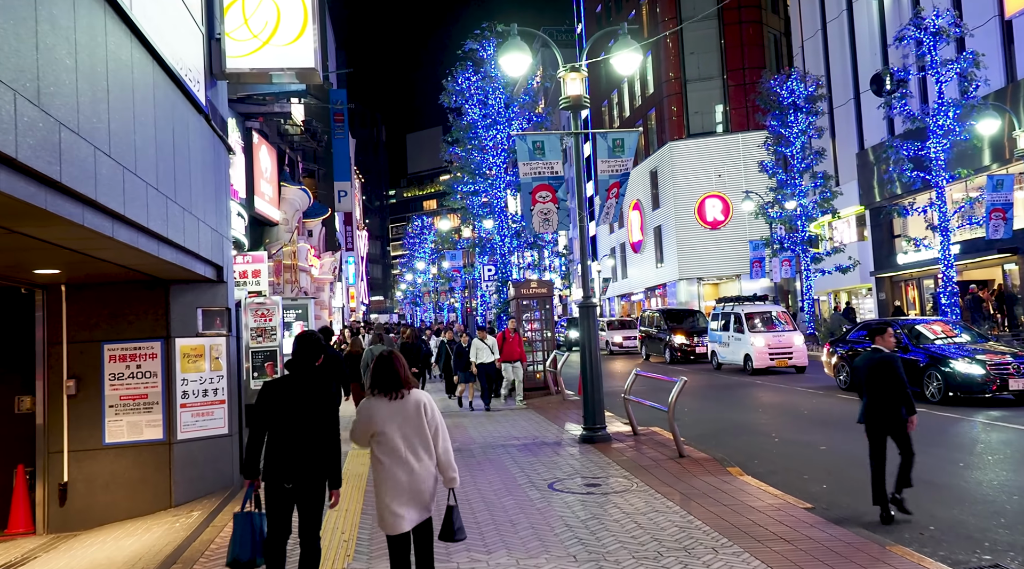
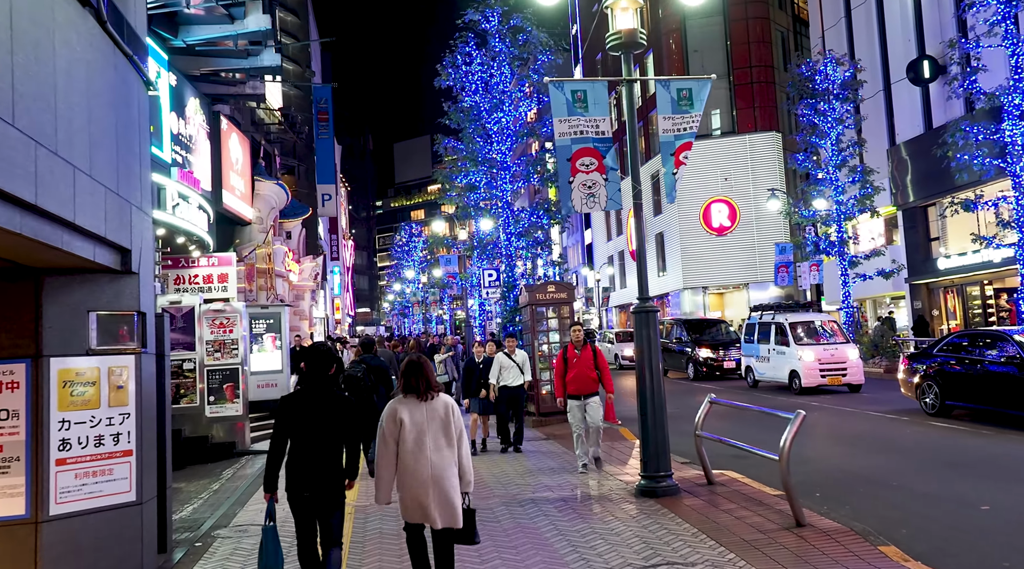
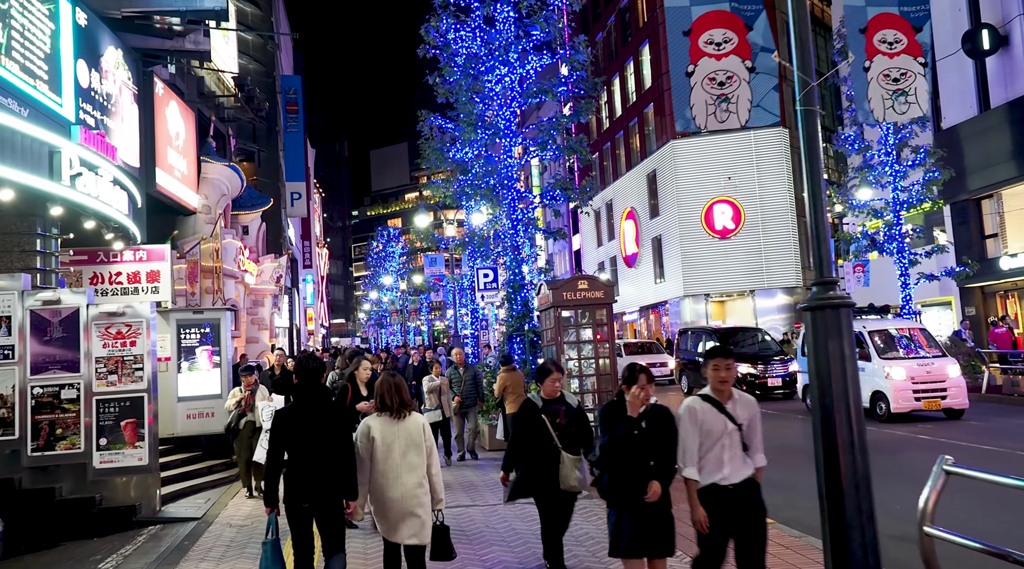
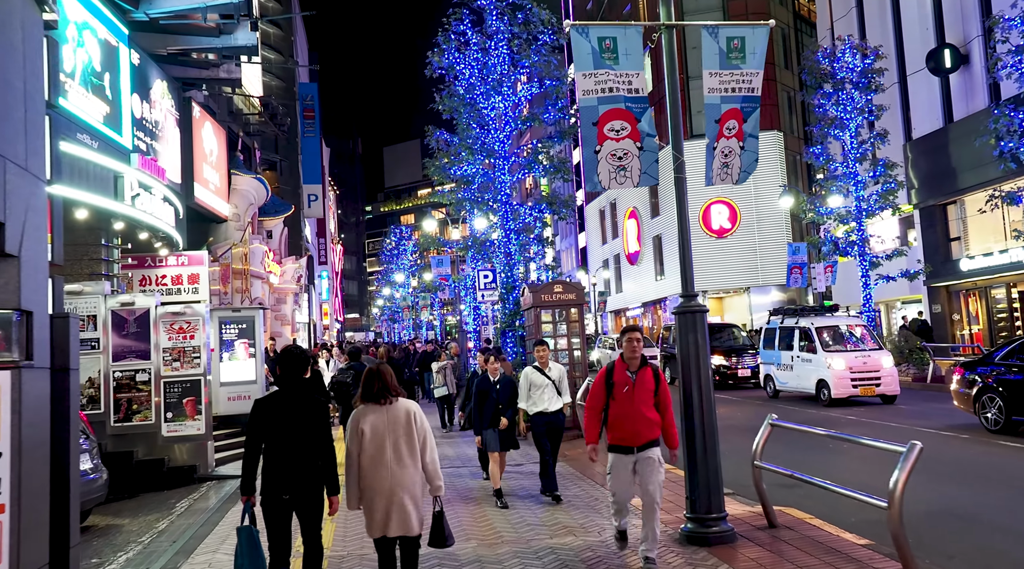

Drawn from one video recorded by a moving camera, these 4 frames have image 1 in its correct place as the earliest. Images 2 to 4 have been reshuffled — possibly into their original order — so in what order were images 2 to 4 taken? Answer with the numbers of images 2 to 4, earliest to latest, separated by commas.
2, 4, 3
